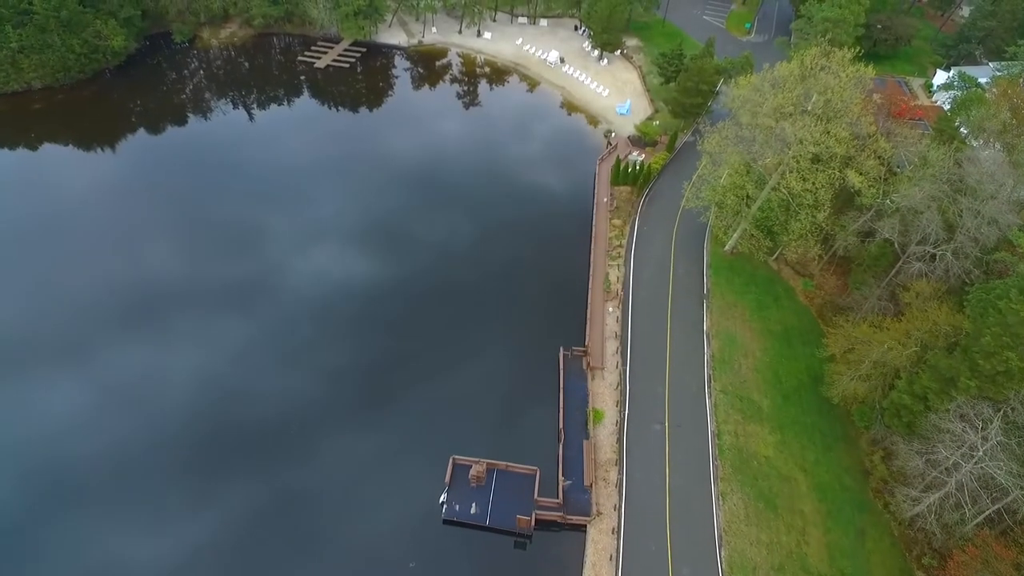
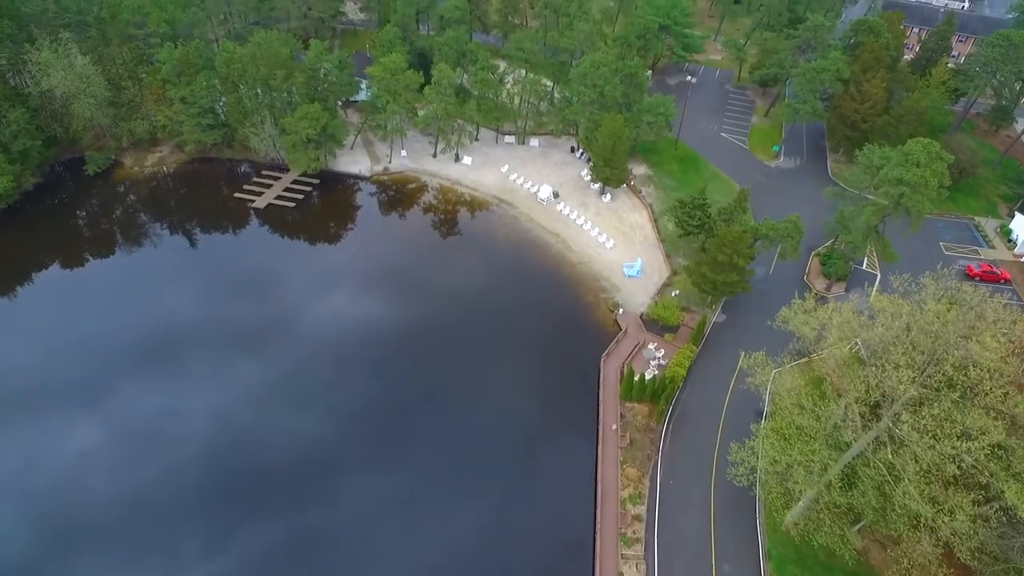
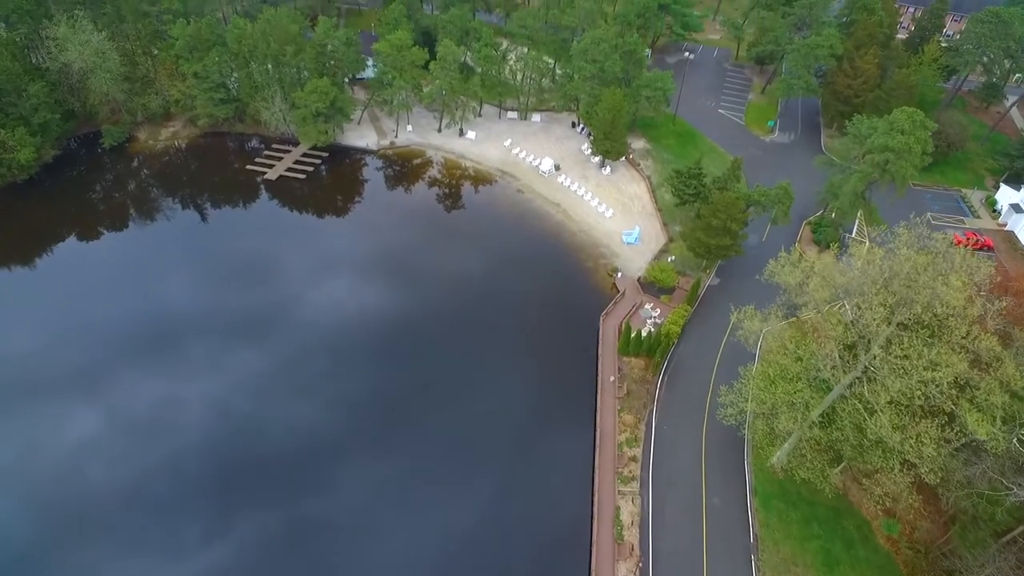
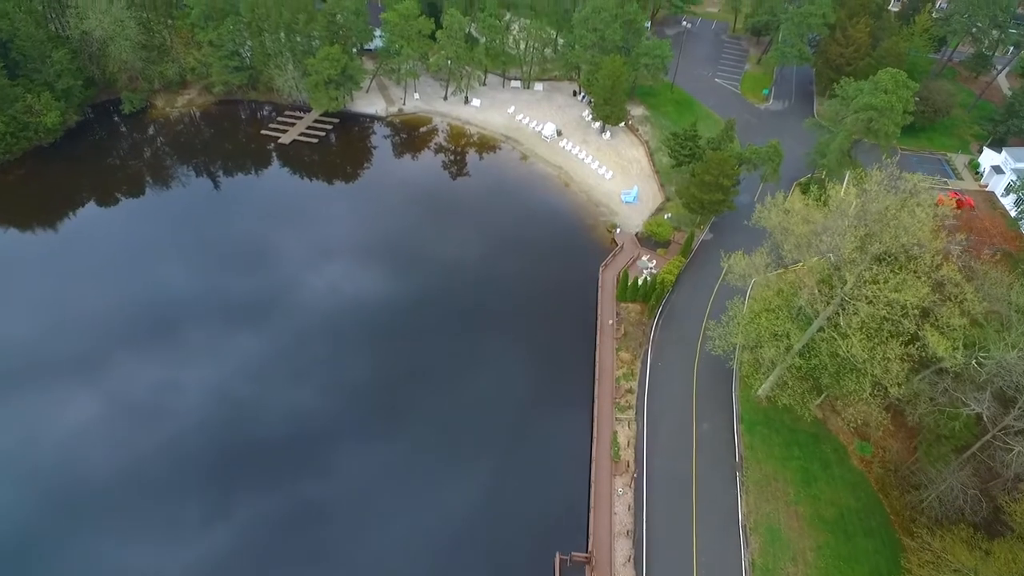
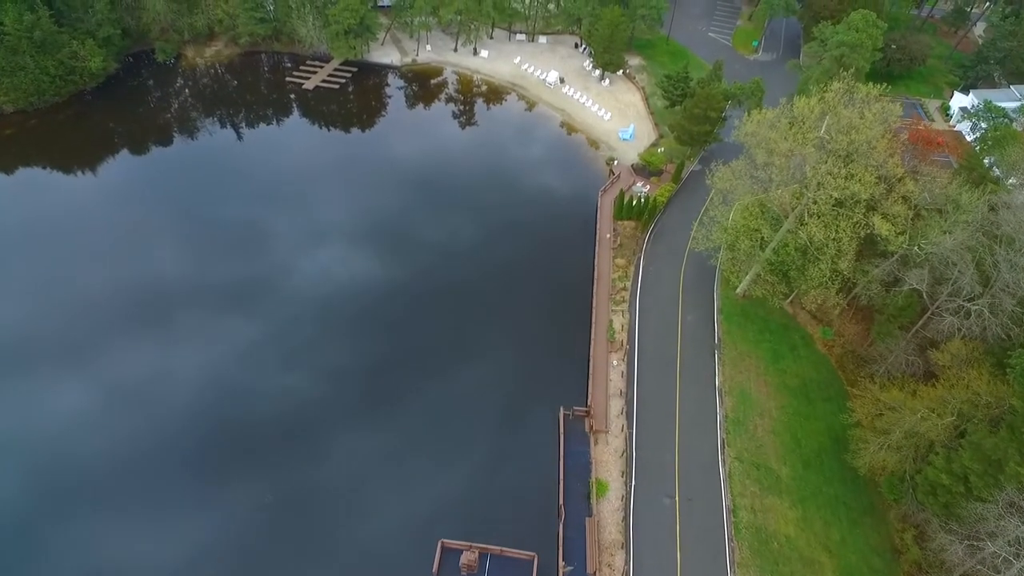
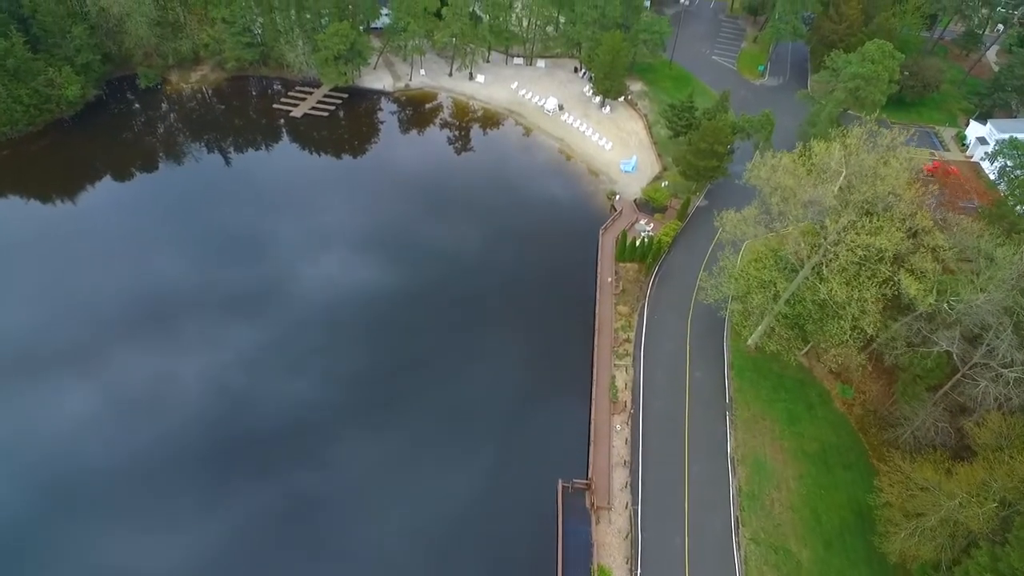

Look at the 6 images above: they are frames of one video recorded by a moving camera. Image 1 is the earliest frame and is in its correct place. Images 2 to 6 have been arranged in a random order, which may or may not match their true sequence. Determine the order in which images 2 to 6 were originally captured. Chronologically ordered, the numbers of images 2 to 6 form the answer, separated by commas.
5, 6, 4, 3, 2
